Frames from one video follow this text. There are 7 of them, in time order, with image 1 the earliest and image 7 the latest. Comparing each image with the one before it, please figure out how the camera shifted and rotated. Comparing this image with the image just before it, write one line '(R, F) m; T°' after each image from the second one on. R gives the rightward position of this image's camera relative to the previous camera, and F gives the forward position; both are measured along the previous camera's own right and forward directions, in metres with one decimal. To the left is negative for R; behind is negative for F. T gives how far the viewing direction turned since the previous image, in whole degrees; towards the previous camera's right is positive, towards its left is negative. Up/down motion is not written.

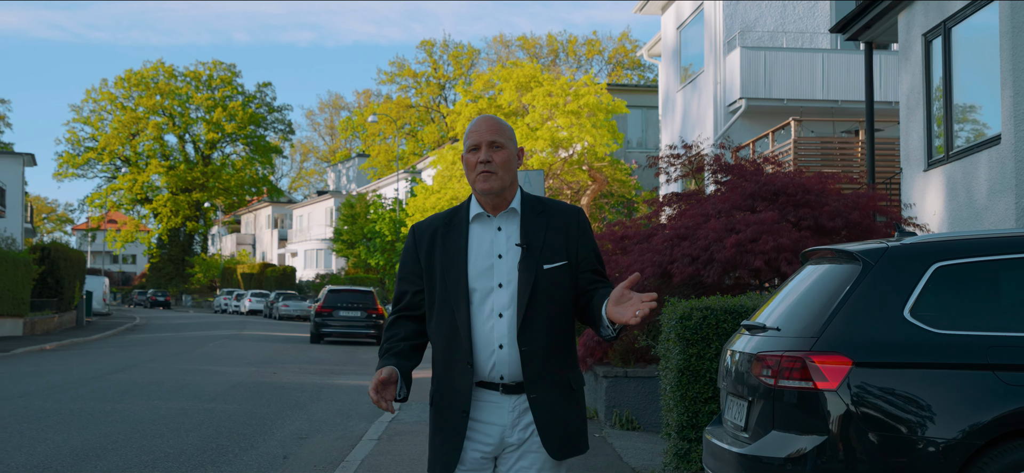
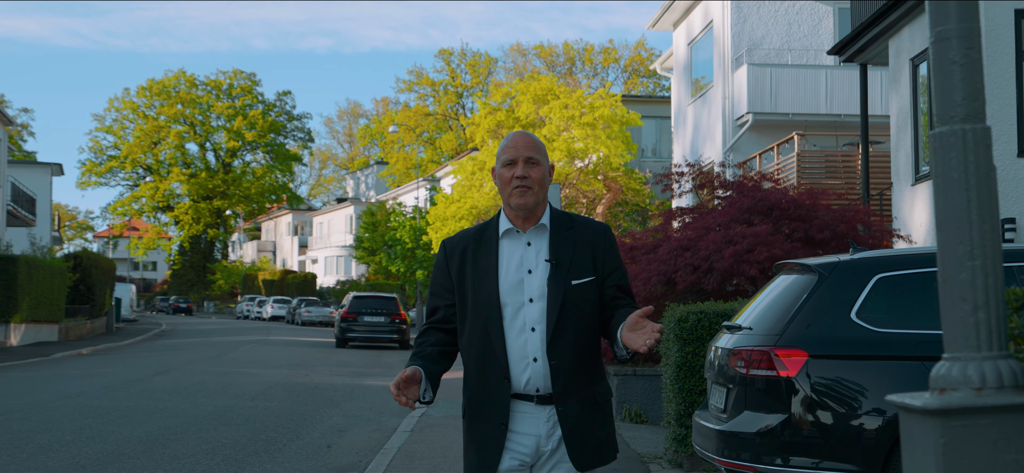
(0.0, -1.0) m; -1°
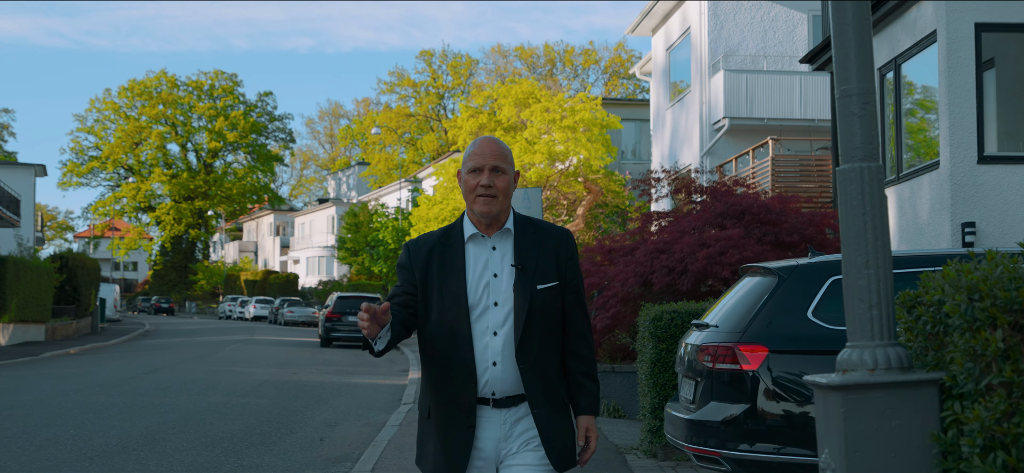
(0.0, -0.5) m; +1°
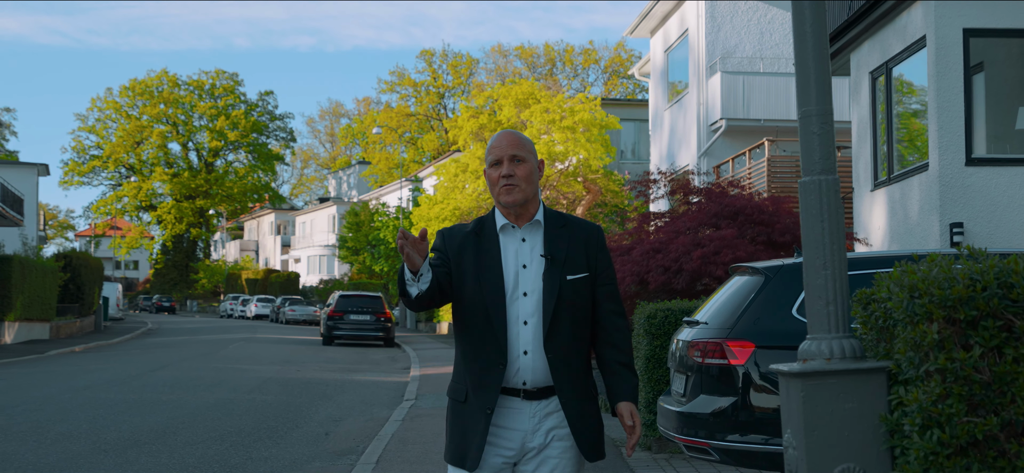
(0.0, -0.3) m; 0°
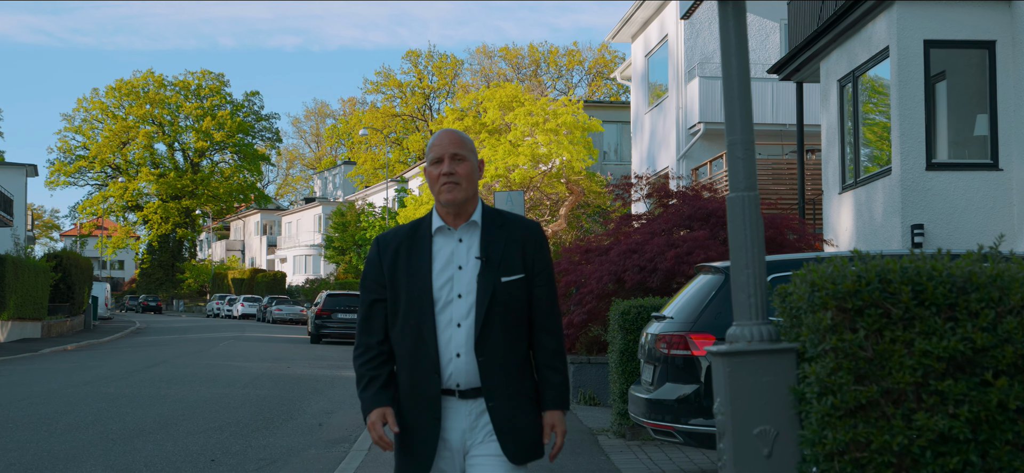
(0.0, -0.6) m; +1°
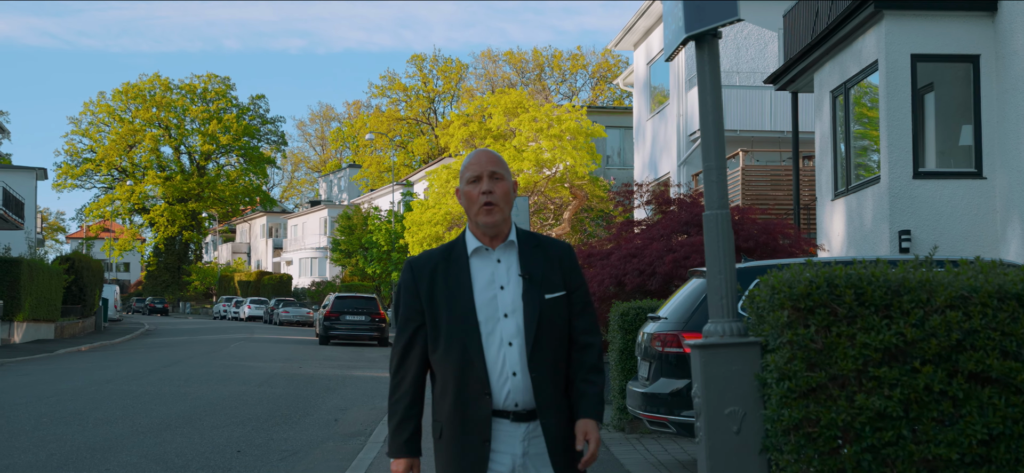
(0.0, -0.6) m; 0°
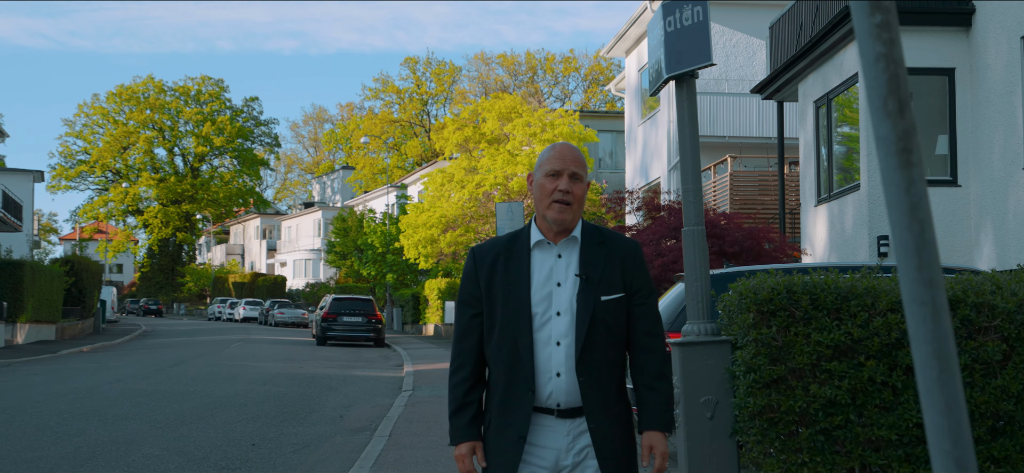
(-0.1, -0.6) m; 0°
